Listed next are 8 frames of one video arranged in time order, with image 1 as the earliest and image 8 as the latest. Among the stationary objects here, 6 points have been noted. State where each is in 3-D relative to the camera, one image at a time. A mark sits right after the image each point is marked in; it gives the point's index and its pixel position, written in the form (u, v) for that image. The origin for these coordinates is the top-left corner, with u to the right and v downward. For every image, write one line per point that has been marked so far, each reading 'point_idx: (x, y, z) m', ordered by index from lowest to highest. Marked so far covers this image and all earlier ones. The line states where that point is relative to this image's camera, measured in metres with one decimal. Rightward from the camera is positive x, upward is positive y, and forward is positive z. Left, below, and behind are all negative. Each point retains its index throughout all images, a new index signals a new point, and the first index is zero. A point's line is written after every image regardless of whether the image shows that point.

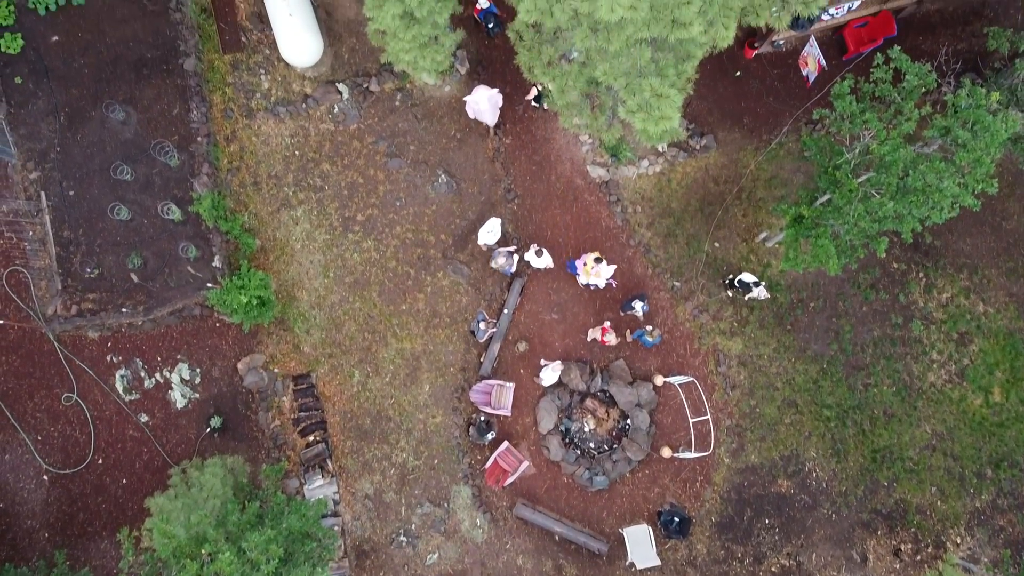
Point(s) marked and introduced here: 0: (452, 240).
0: (-0.8, +0.7, +11.2) m
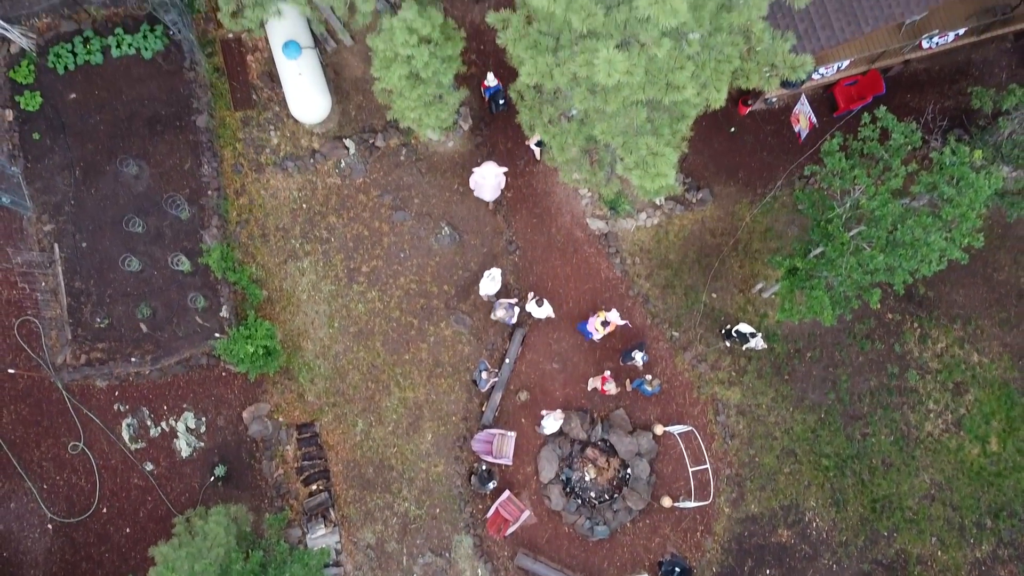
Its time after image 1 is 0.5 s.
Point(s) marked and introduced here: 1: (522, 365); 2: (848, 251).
0: (-0.8, 0.0, +11.4) m
1: (+0.1, -1.1, +11.4) m
2: (+3.8, +0.4, +9.1) m
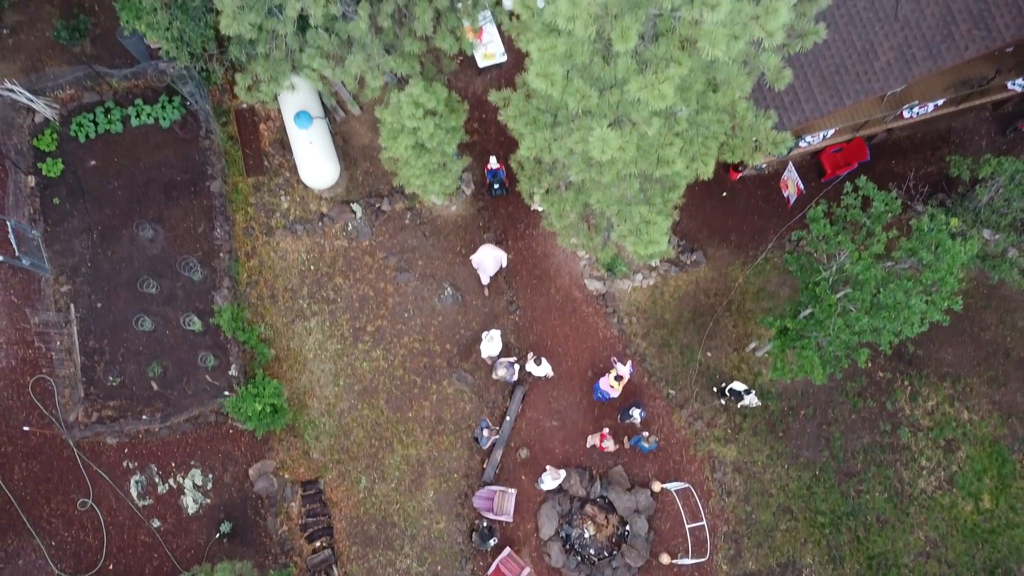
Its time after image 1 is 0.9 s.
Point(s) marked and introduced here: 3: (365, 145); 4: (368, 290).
0: (-0.8, -0.9, +11.8) m
1: (+0.1, -1.9, +11.6) m
2: (+3.8, -0.3, +9.4) m
3: (-2.3, +2.2, +12.4) m
4: (-2.1, 0.0, +11.9) m
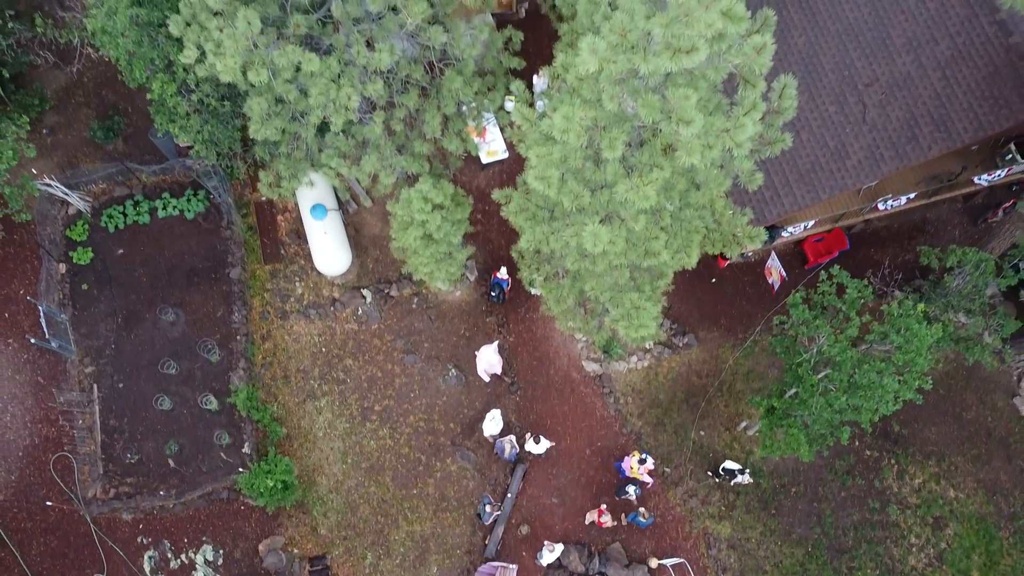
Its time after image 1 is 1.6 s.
0: (-0.8, -2.2, +12.3) m
1: (+0.2, -3.2, +12.1) m
2: (+3.8, -1.3, +10.0) m
3: (-2.2, +0.9, +13.2) m
4: (-2.1, -1.3, +12.5) m
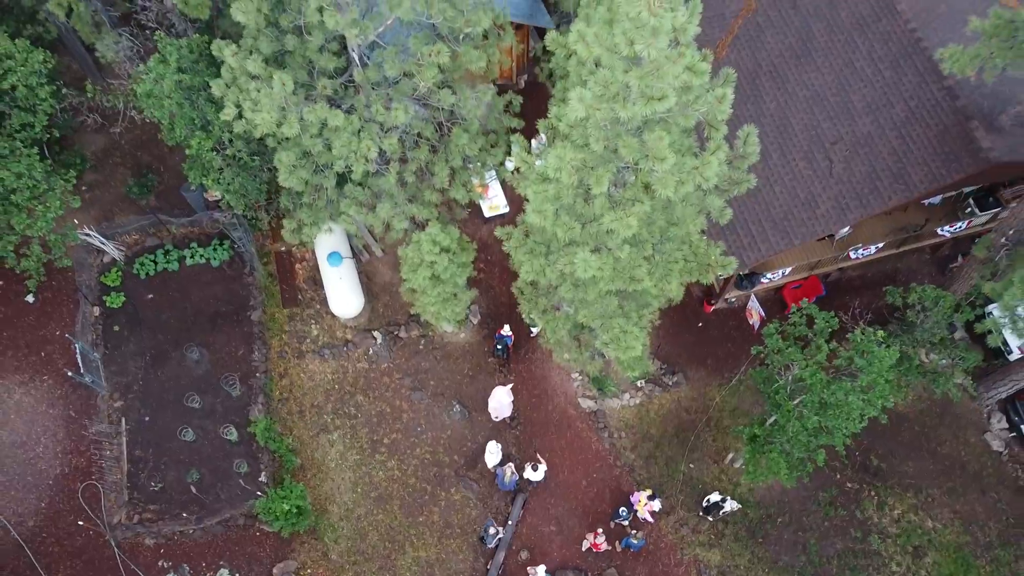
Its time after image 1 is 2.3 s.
0: (-0.8, -2.8, +13.1) m
1: (+0.2, -3.8, +12.8) m
2: (+3.8, -1.7, +10.9) m
3: (-2.2, +0.1, +14.3) m
4: (-2.1, -2.0, +13.4) m
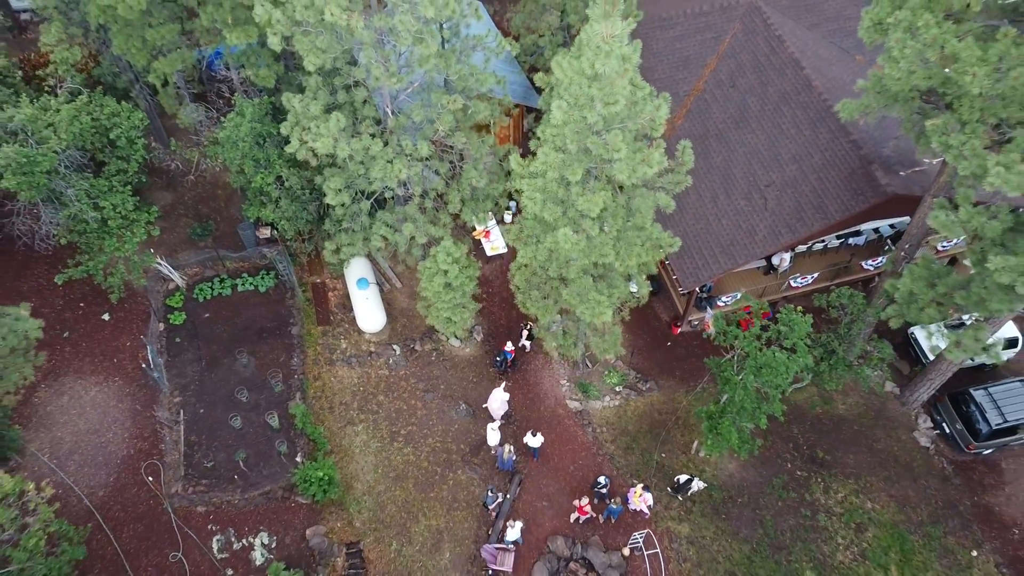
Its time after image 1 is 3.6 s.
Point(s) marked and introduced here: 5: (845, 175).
0: (-0.8, -3.1, +15.4) m
1: (+0.1, -4.0, +14.9) m
2: (+3.8, -1.6, +13.4) m
3: (-2.3, -0.4, +17.0) m
4: (-2.1, -2.3, +15.8) m
5: (+6.3, +2.1, +15.2) m
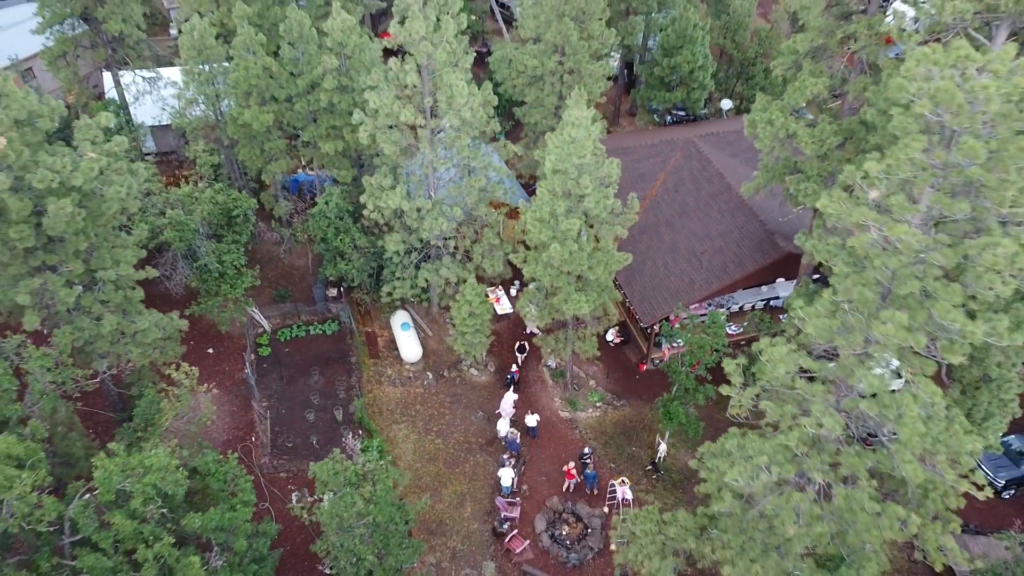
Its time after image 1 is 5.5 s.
0: (-0.7, -3.8, +20.1) m
1: (+0.3, -4.6, +19.4) m
2: (+3.9, -2.0, +18.6) m
3: (-2.1, -1.7, +22.4) m
4: (-2.0, -3.2, +20.7) m
5: (+6.4, +1.2, +21.3) m
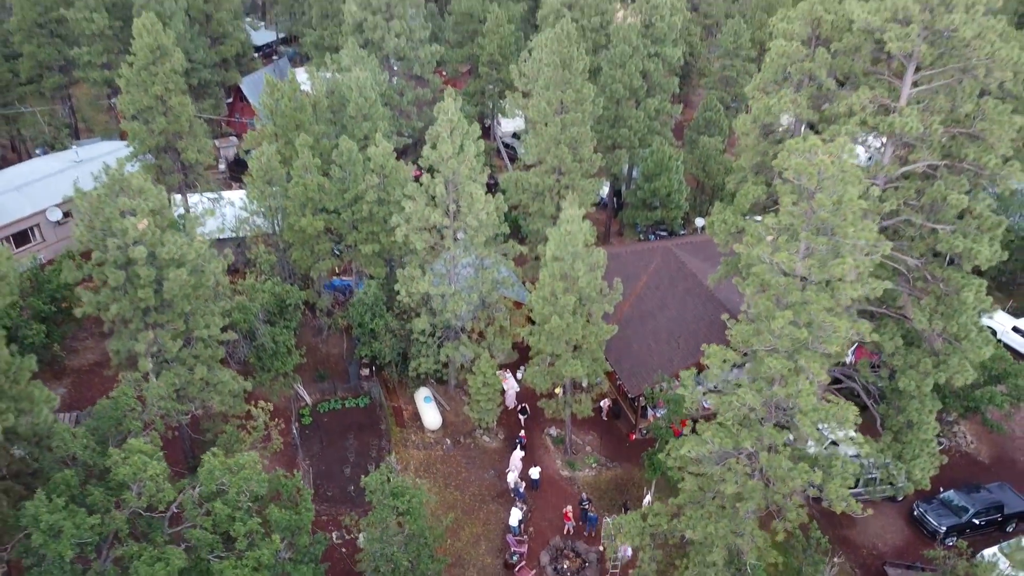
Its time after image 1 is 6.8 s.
0: (-0.5, -6.0, +23.4) m
1: (+0.5, -6.6, +22.5) m
2: (+4.1, -3.9, +22.2) m
3: (-1.9, -4.2, +26.0) m
4: (-1.8, -5.4, +24.1) m
5: (+6.7, -1.2, +25.4) m
